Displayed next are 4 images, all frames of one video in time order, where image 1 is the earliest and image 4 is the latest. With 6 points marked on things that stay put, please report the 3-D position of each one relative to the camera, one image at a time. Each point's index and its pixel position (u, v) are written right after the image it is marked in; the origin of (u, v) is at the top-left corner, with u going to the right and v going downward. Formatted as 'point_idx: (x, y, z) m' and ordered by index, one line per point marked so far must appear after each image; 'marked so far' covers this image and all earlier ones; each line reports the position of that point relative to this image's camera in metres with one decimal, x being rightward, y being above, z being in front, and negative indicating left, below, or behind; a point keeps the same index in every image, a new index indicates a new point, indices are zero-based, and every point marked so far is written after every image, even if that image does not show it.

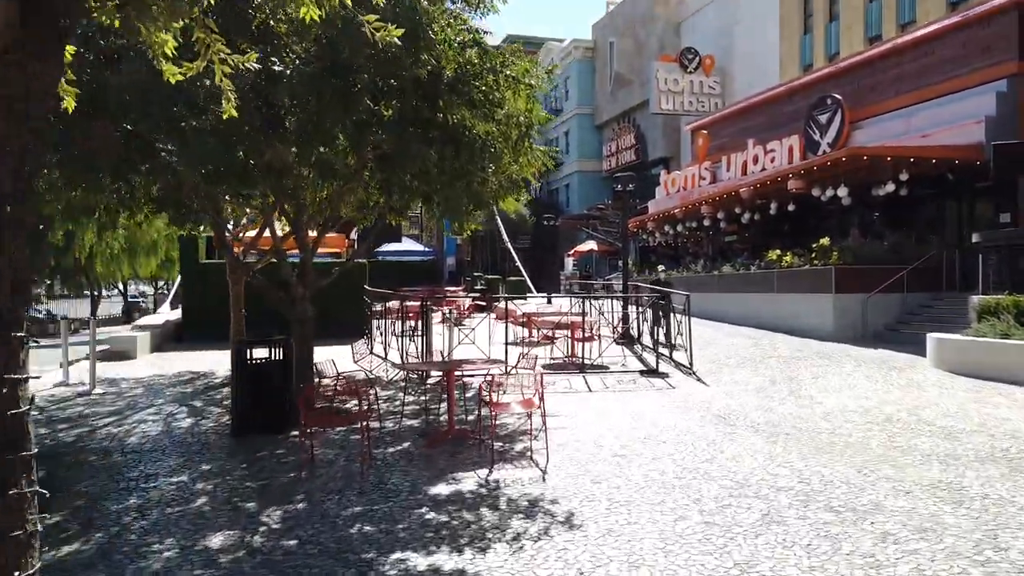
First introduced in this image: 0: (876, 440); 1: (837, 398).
0: (+3.5, -1.5, +7.3) m
1: (+4.2, -1.4, +9.8) m
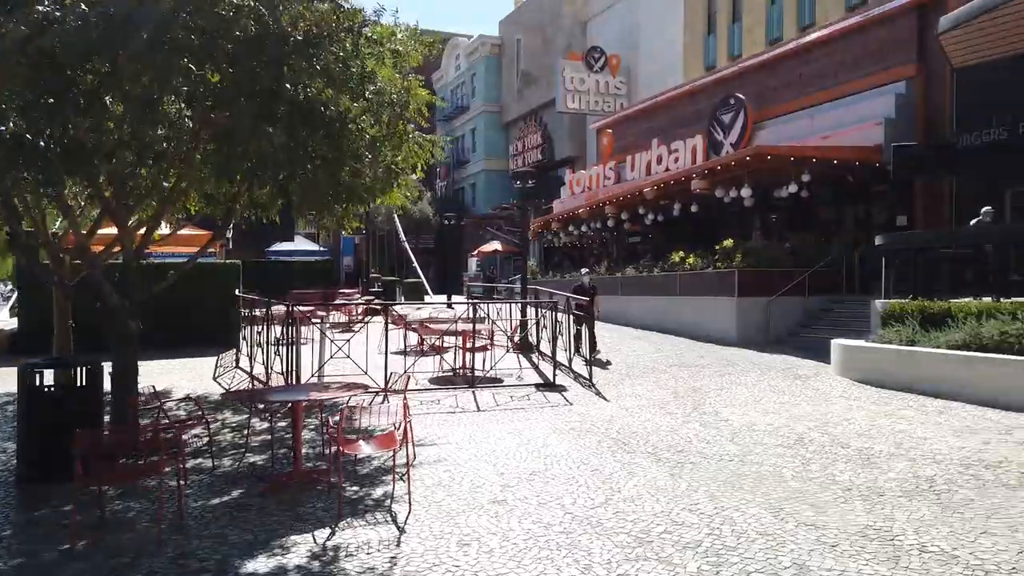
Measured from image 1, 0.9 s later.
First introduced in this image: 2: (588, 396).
0: (+2.4, -1.5, +6.5) m
1: (+2.7, -1.5, +9.0) m
2: (+1.0, -1.5, +10.4) m
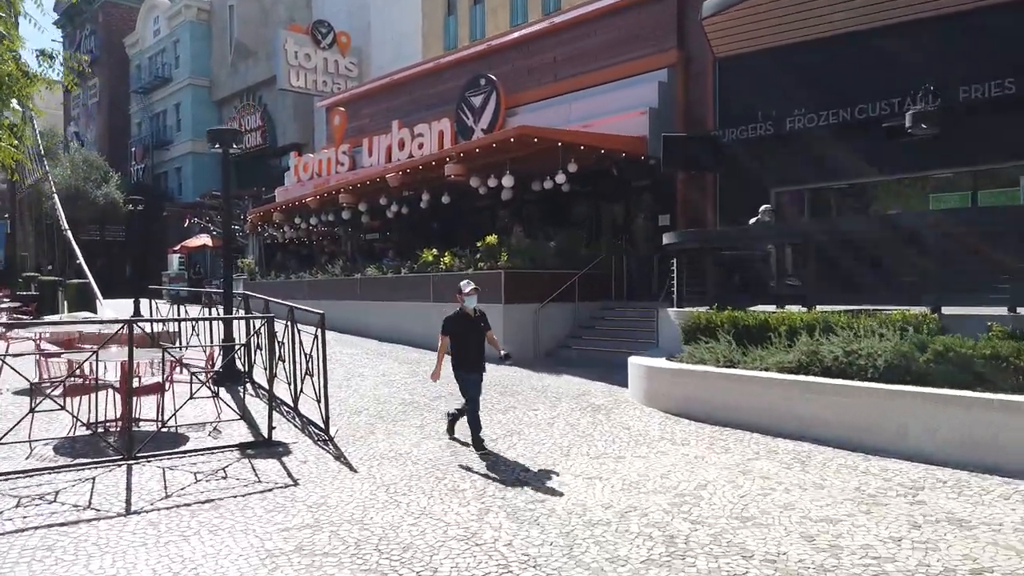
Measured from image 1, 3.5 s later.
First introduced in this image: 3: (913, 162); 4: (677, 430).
0: (+0.9, -1.6, +3.6) m
1: (+0.4, -1.6, +6.0) m
2: (-1.7, -1.6, +6.7) m
3: (+7.2, +2.3, +13.6) m
4: (+1.8, -1.5, +8.1) m
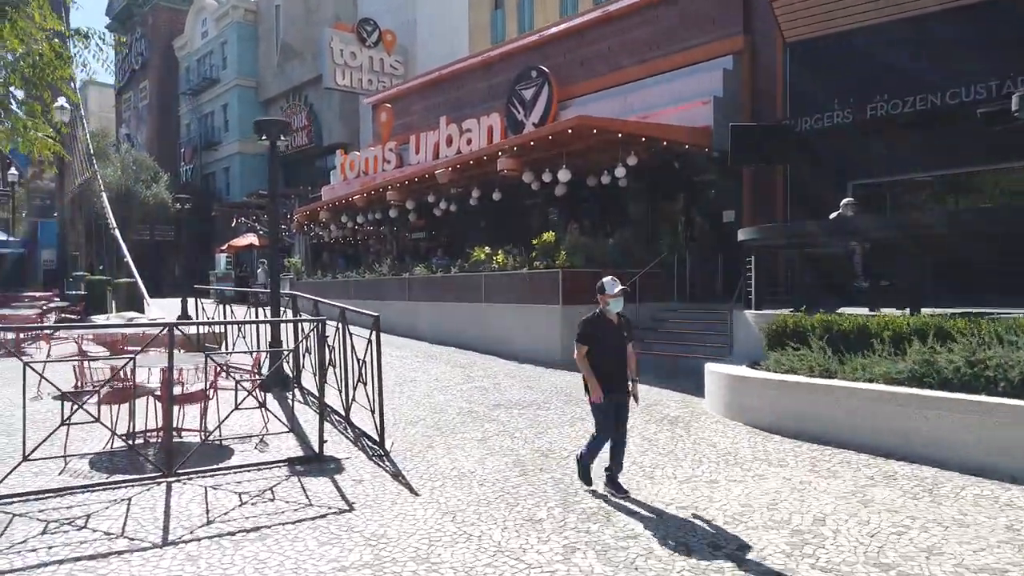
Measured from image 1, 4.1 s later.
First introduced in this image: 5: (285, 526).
0: (+1.4, -1.6, +2.7) m
1: (+1.0, -1.6, +5.2) m
2: (-1.1, -1.6, +6.1) m
3: (+8.1, +2.3, +12.4) m
4: (+2.5, -1.5, +7.2) m
5: (-1.5, -1.6, +5.1) m
